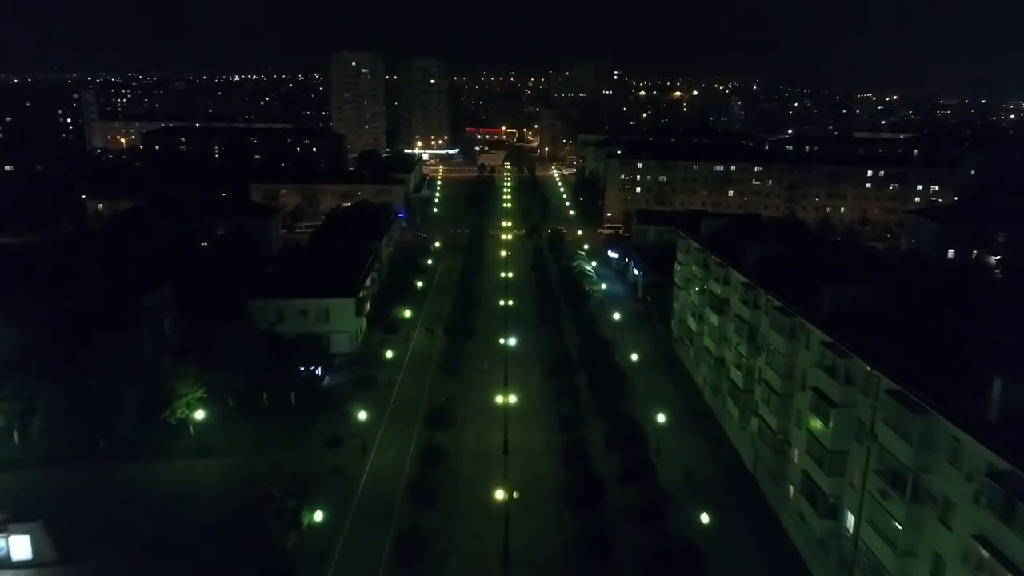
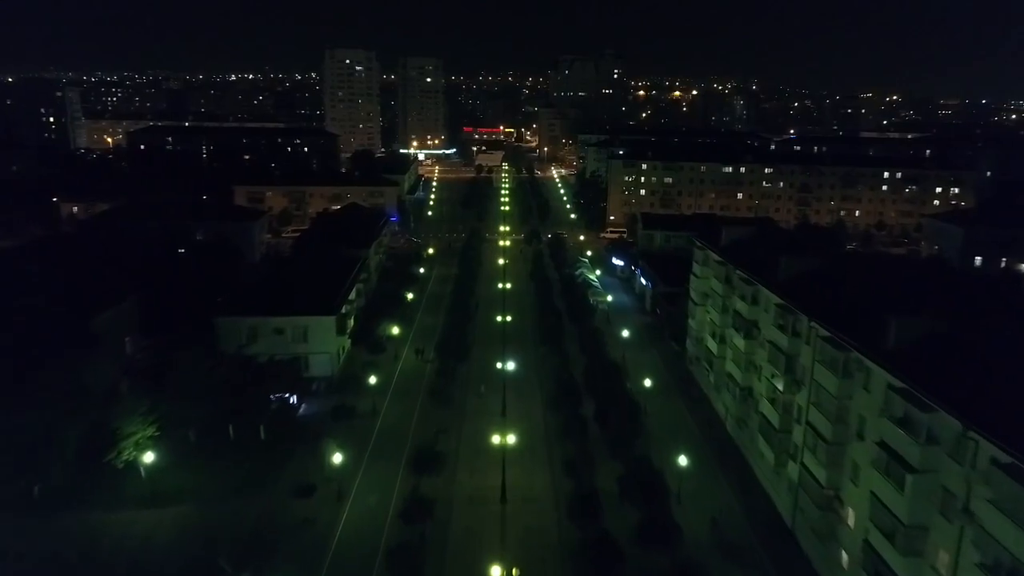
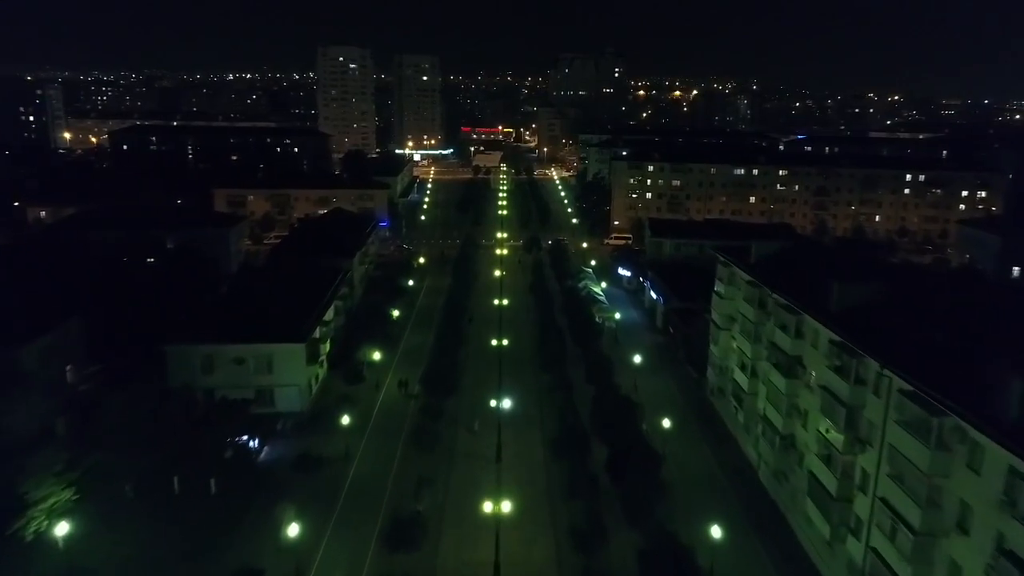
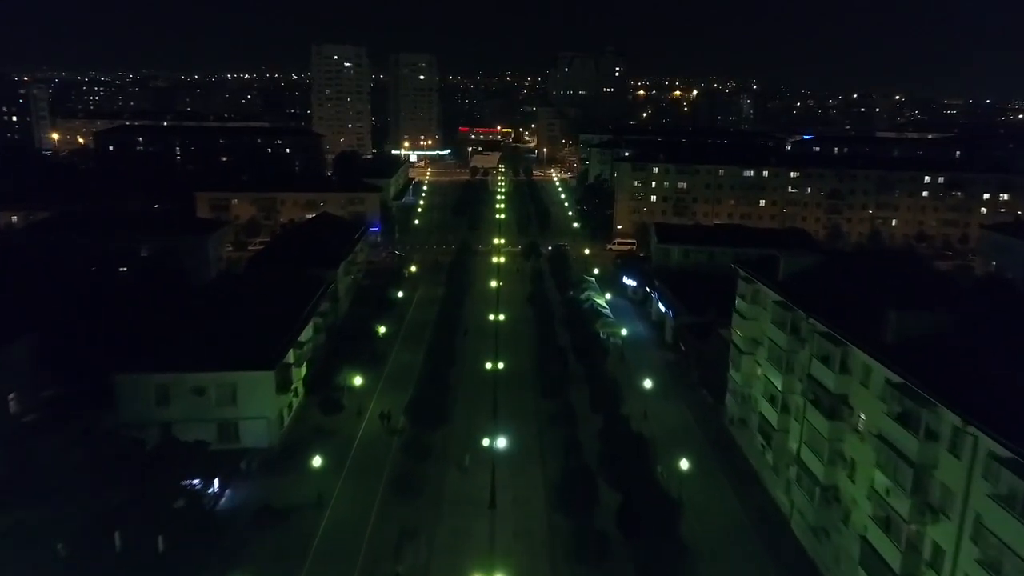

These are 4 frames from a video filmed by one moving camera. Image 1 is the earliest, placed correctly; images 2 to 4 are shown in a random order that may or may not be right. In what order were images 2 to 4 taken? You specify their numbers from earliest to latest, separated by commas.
2, 3, 4
